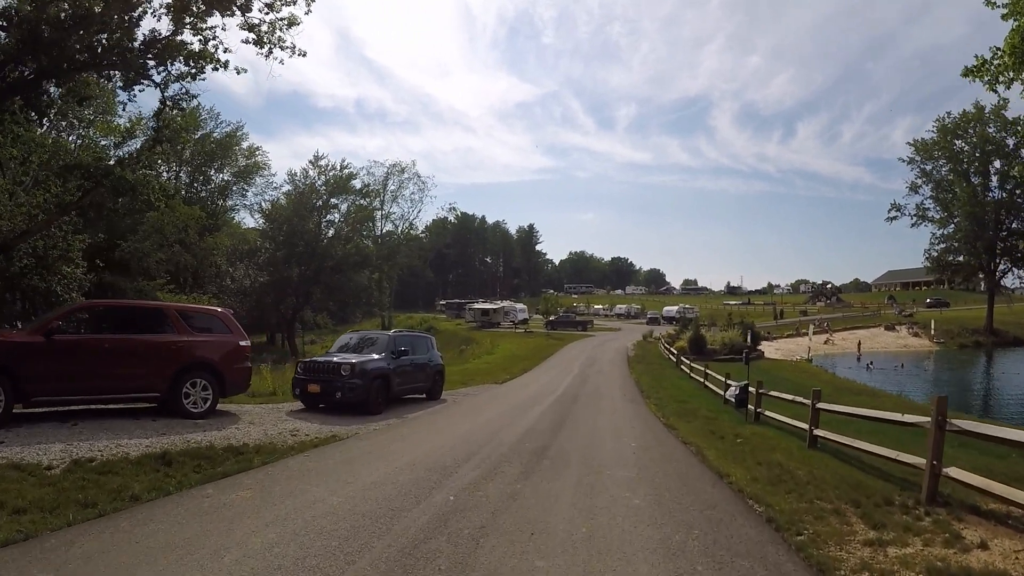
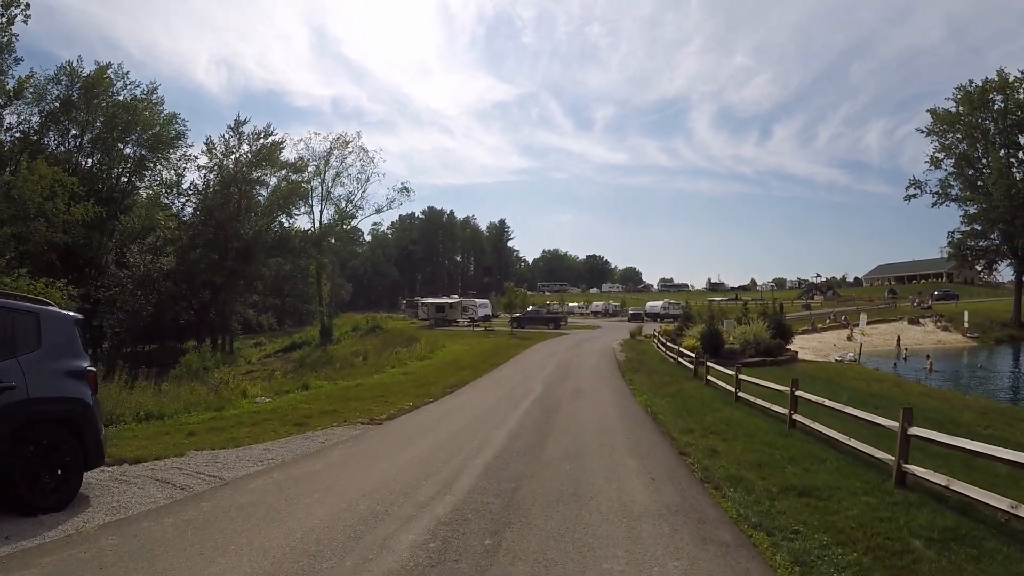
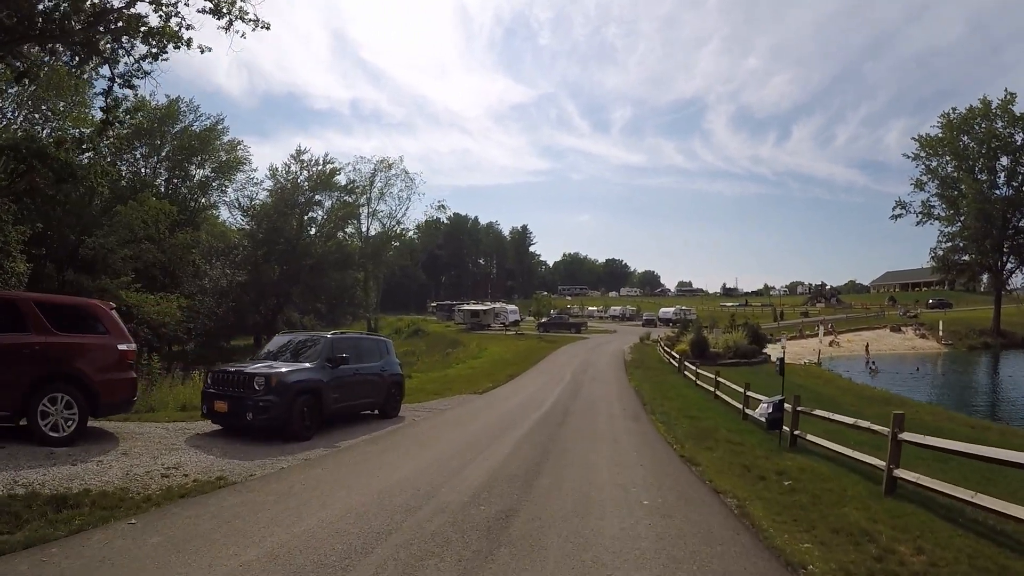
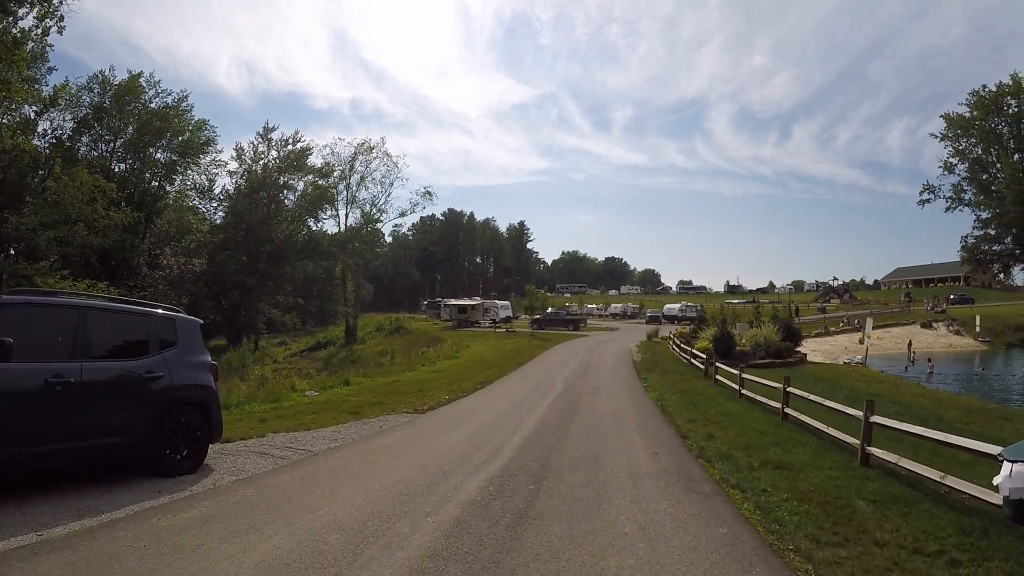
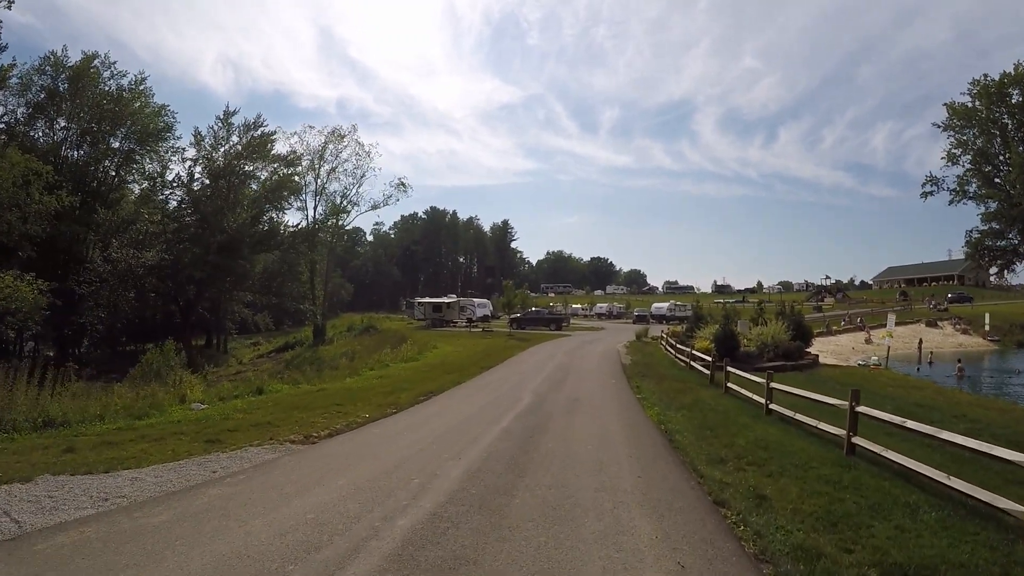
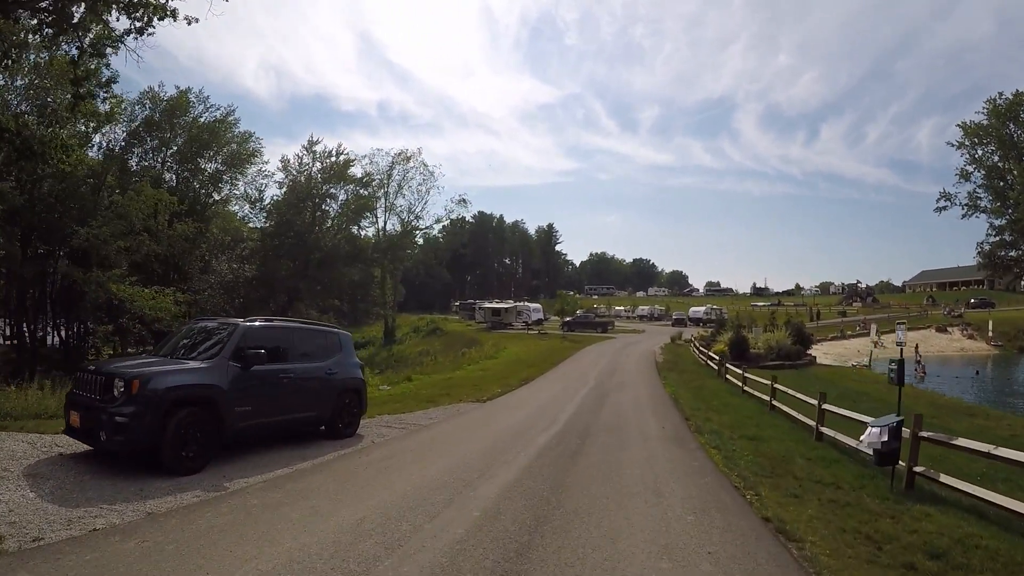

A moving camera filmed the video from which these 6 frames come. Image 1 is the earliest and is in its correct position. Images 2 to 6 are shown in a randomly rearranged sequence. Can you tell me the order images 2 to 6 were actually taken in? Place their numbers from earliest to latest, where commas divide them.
3, 6, 4, 2, 5
